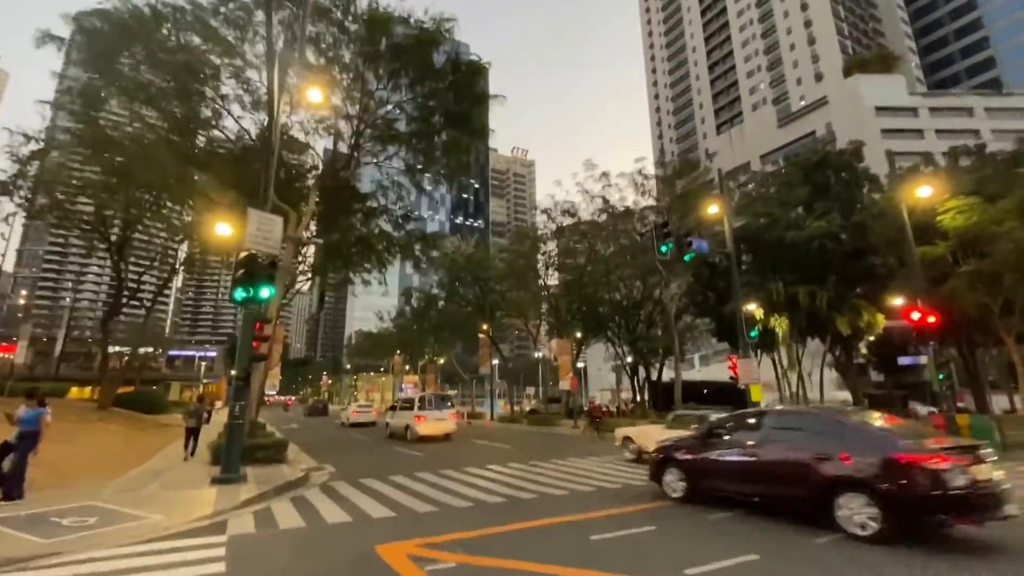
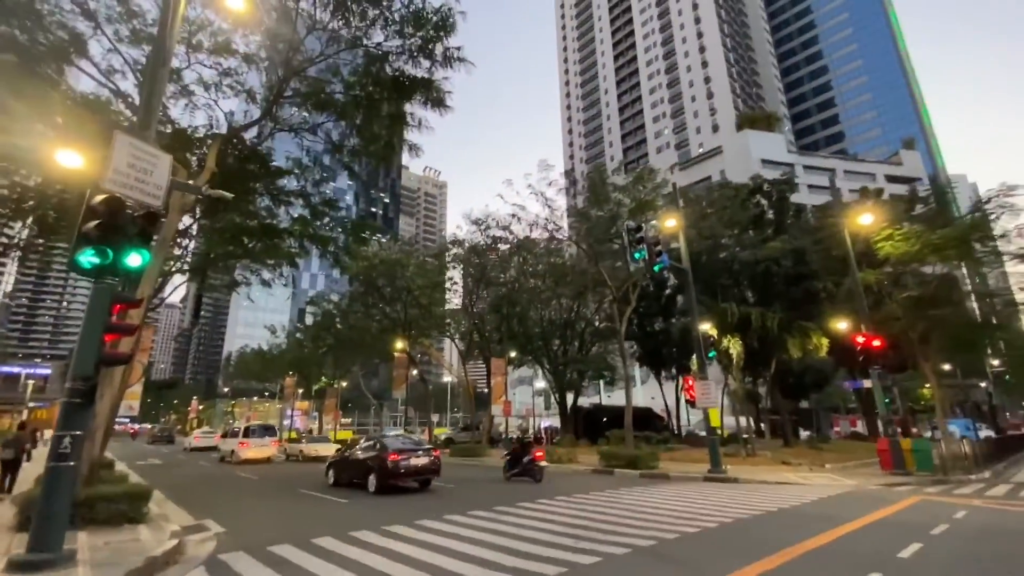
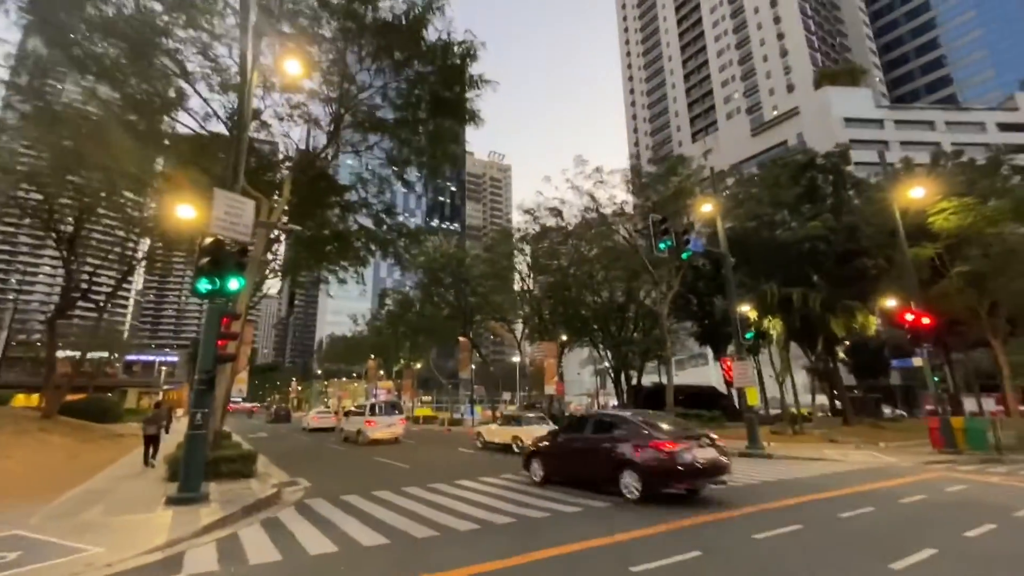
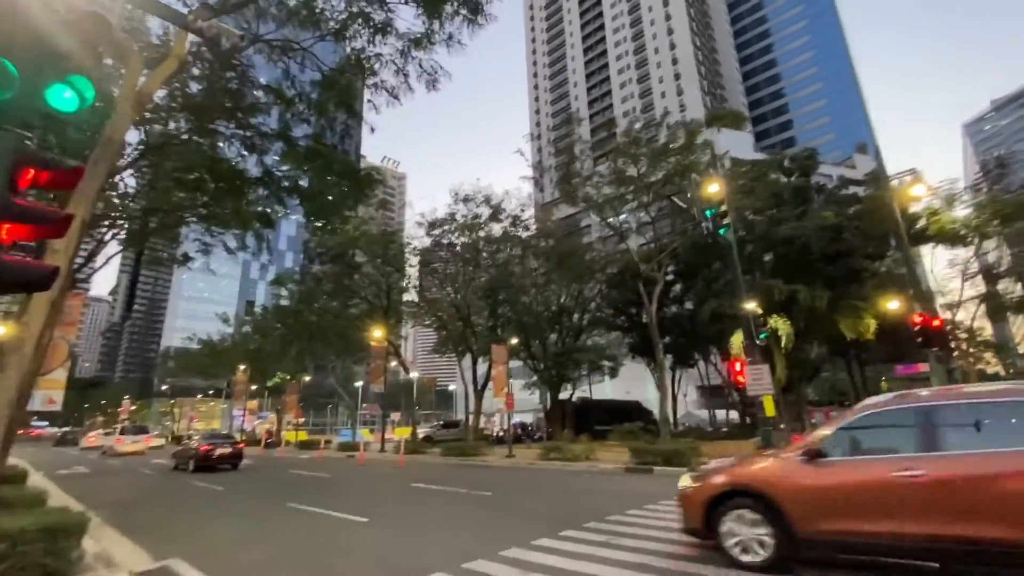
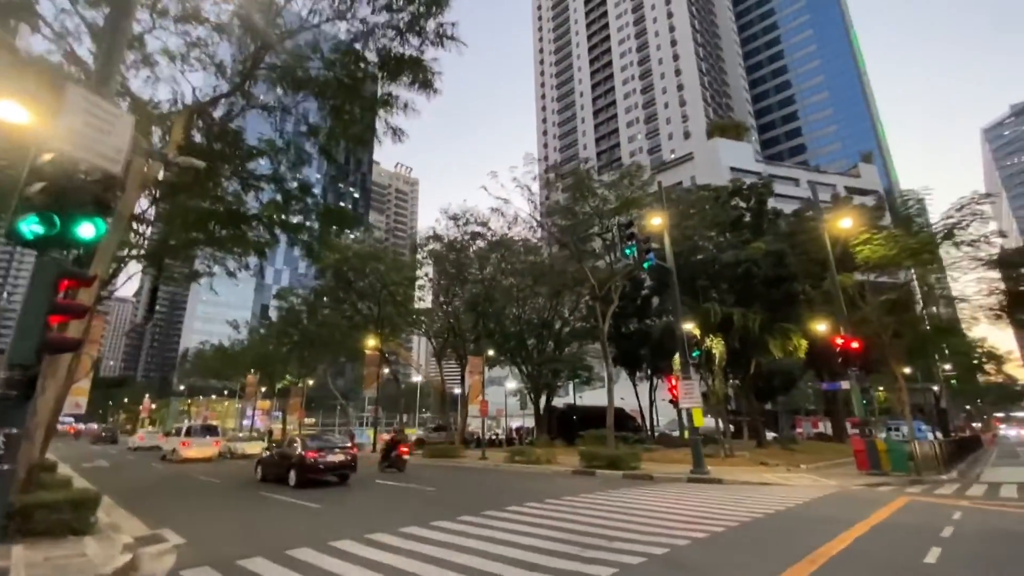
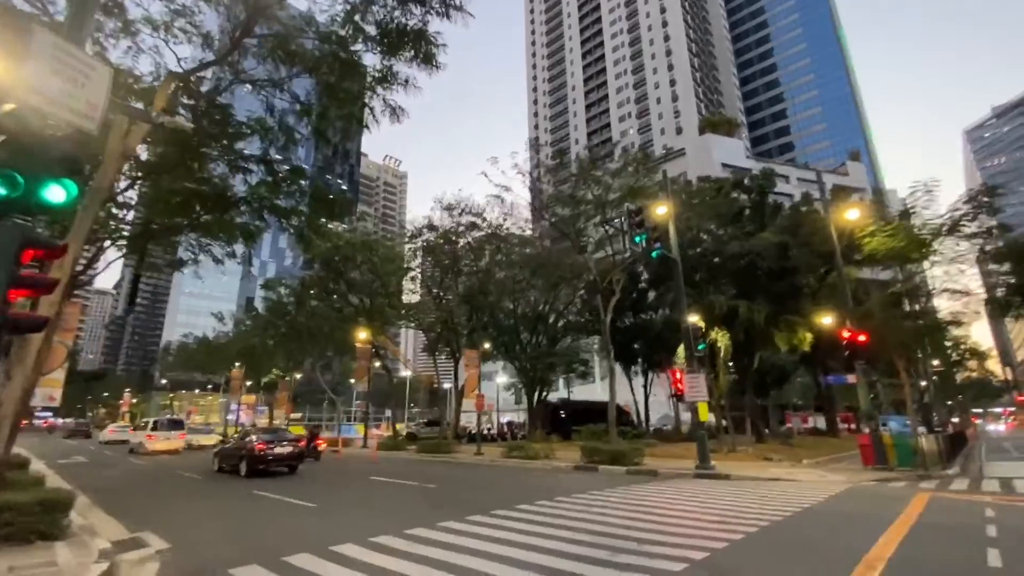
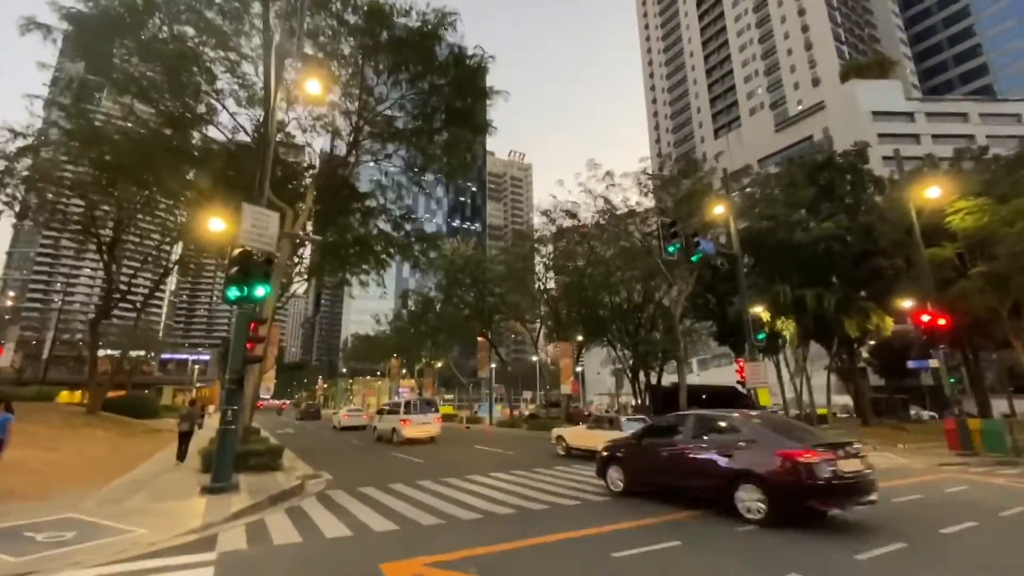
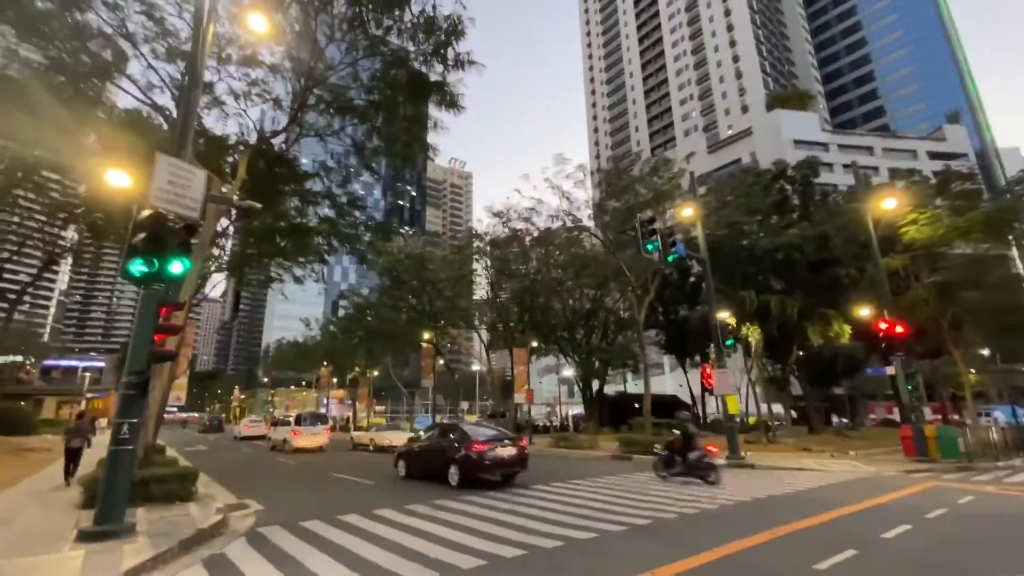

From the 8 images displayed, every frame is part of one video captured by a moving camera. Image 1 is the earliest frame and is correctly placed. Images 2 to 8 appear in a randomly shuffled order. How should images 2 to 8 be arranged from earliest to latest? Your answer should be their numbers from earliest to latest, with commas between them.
7, 3, 8, 2, 5, 6, 4
